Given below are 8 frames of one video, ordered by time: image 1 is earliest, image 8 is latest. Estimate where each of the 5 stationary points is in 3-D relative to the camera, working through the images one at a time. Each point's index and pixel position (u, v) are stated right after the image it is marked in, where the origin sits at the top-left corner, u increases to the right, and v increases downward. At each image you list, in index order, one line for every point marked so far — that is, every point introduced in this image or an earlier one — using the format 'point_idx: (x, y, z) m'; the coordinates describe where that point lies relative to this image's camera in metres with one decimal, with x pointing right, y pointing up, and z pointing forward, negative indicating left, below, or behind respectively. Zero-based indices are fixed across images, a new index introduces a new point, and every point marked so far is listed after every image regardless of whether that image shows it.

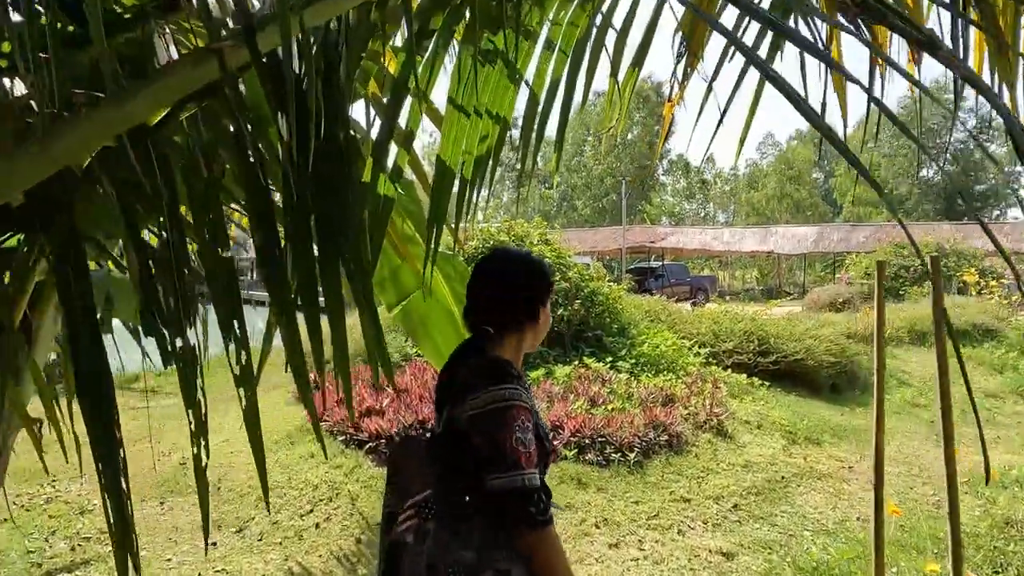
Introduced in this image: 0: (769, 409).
0: (+2.3, -1.1, +6.2) m
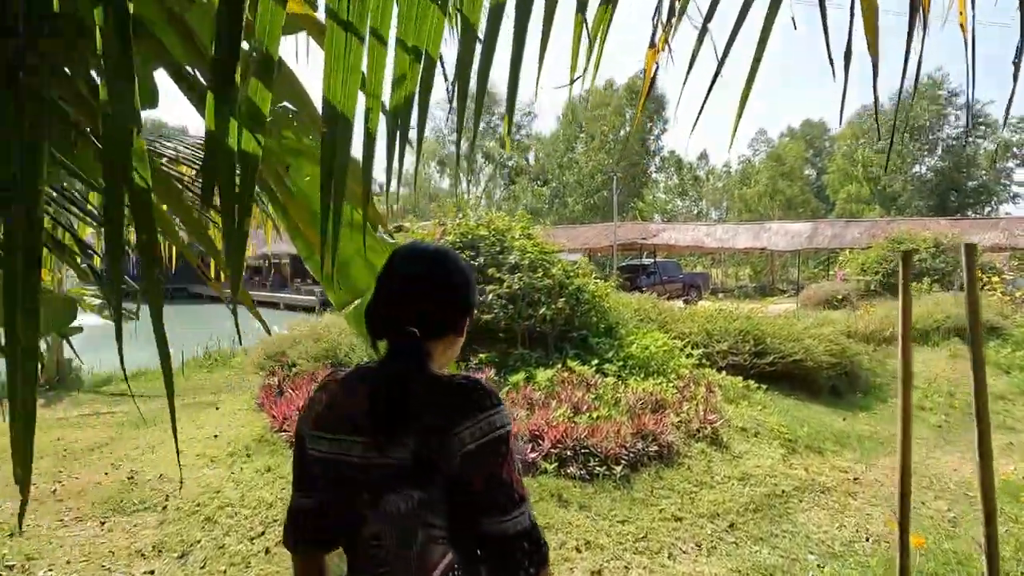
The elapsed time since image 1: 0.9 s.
0: (+2.1, -1.0, +5.8) m
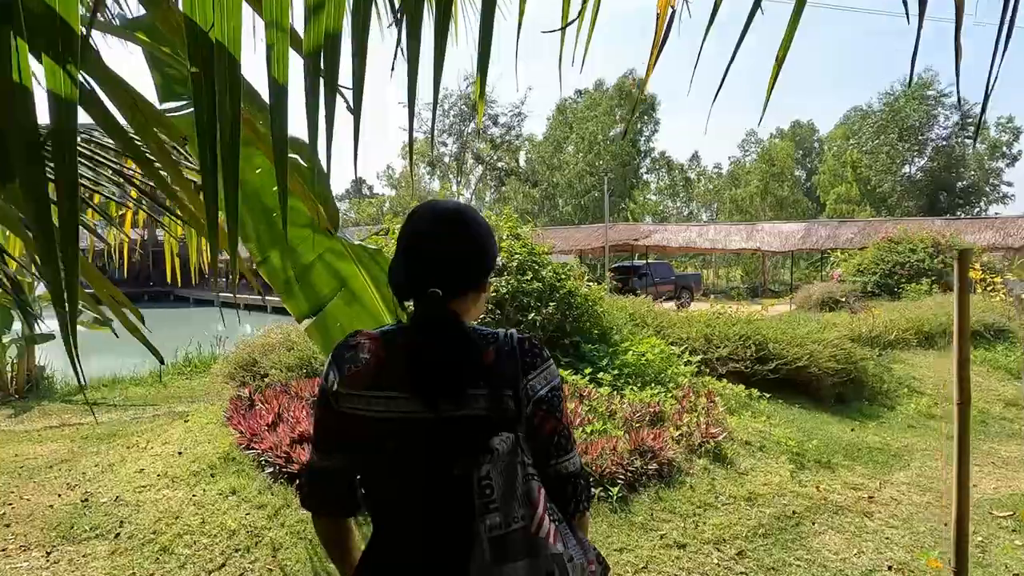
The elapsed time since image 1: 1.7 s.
0: (+2.0, -1.1, +5.4) m
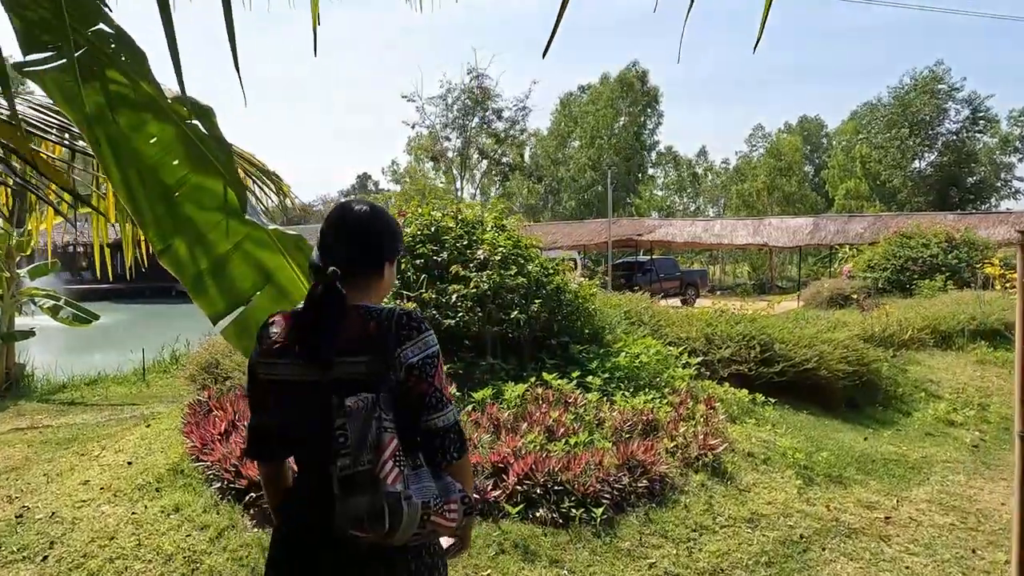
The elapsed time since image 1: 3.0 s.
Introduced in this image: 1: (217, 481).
0: (+1.9, -1.0, +4.9) m
1: (-1.7, -1.1, +4.0) m
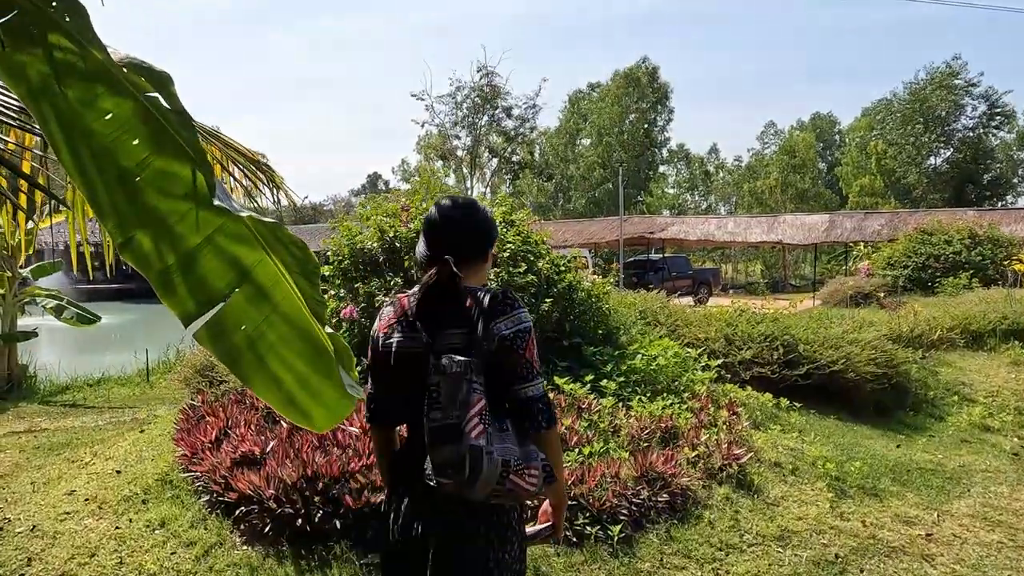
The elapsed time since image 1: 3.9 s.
0: (+1.9, -1.0, +4.6) m
1: (-1.6, -1.1, +3.8) m
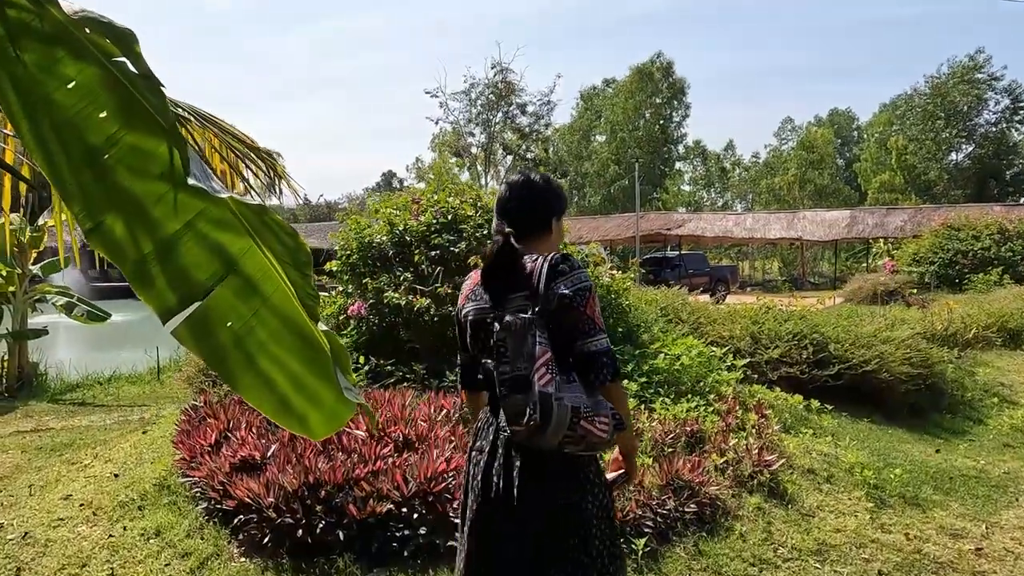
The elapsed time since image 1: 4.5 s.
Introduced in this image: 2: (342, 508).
0: (+2.0, -1.0, +4.4) m
1: (-1.5, -1.1, +3.6) m
2: (-0.7, -0.9, +3.1) m
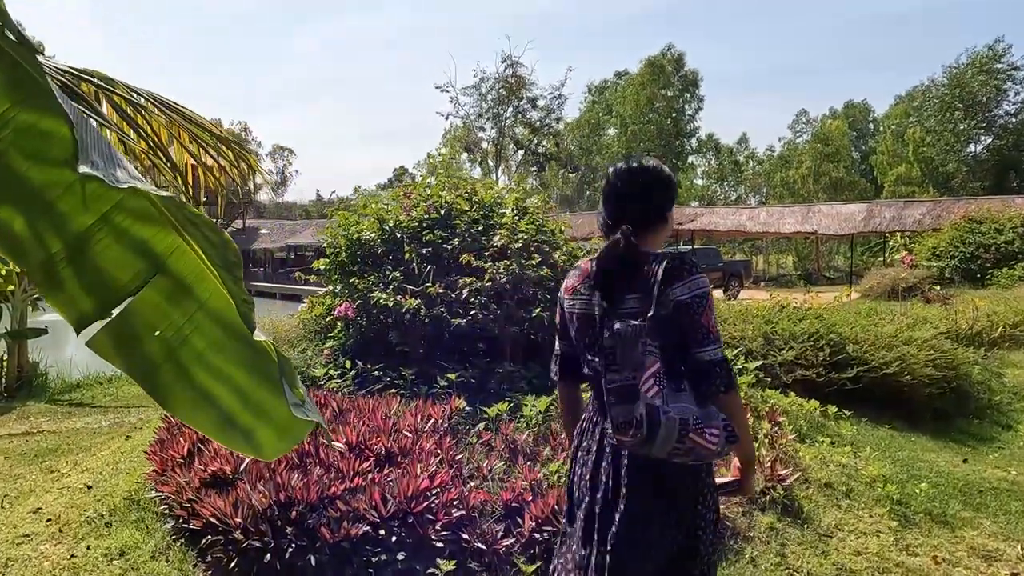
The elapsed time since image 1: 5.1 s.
0: (+2.0, -1.0, +4.1) m
1: (-1.6, -1.1, +3.3) m
2: (-0.8, -1.0, +2.8) m
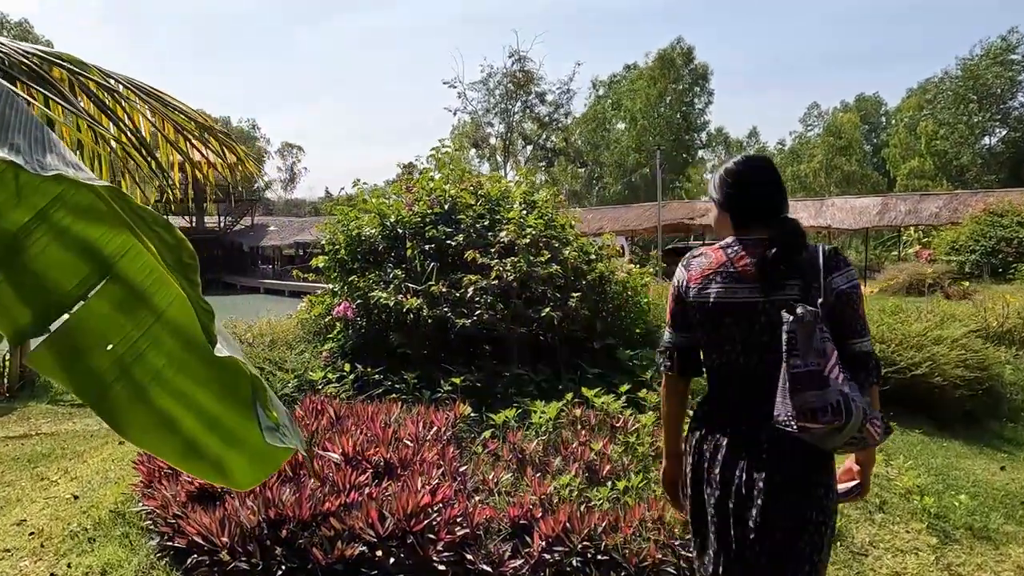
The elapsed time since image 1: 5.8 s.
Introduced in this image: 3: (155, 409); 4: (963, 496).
0: (+2.0, -1.0, +3.8) m
1: (-1.5, -1.1, +3.1) m
2: (-0.7, -1.0, +2.6) m
3: (-0.8, -0.3, +1.6) m
4: (+2.3, -1.0, +3.6) m
